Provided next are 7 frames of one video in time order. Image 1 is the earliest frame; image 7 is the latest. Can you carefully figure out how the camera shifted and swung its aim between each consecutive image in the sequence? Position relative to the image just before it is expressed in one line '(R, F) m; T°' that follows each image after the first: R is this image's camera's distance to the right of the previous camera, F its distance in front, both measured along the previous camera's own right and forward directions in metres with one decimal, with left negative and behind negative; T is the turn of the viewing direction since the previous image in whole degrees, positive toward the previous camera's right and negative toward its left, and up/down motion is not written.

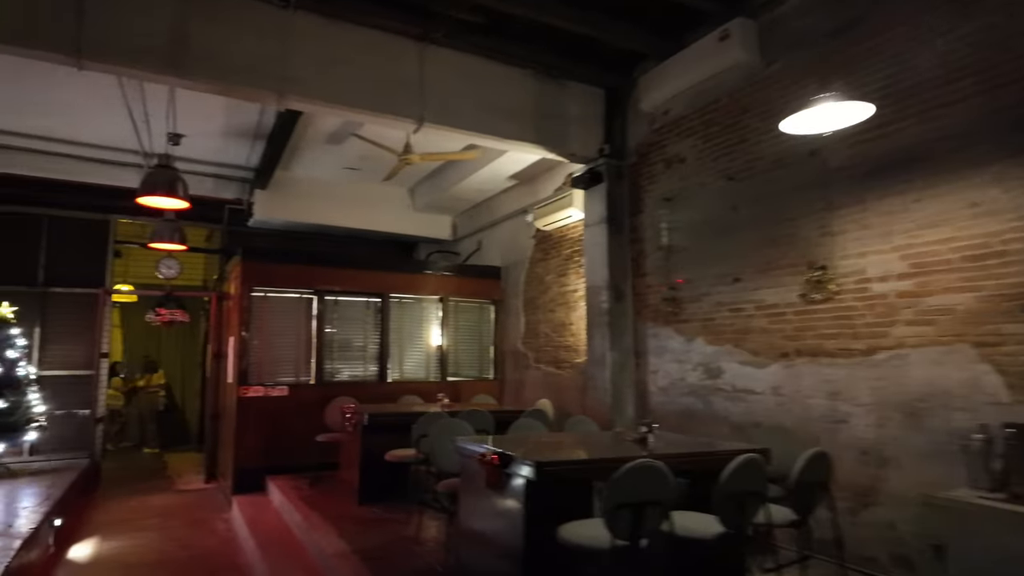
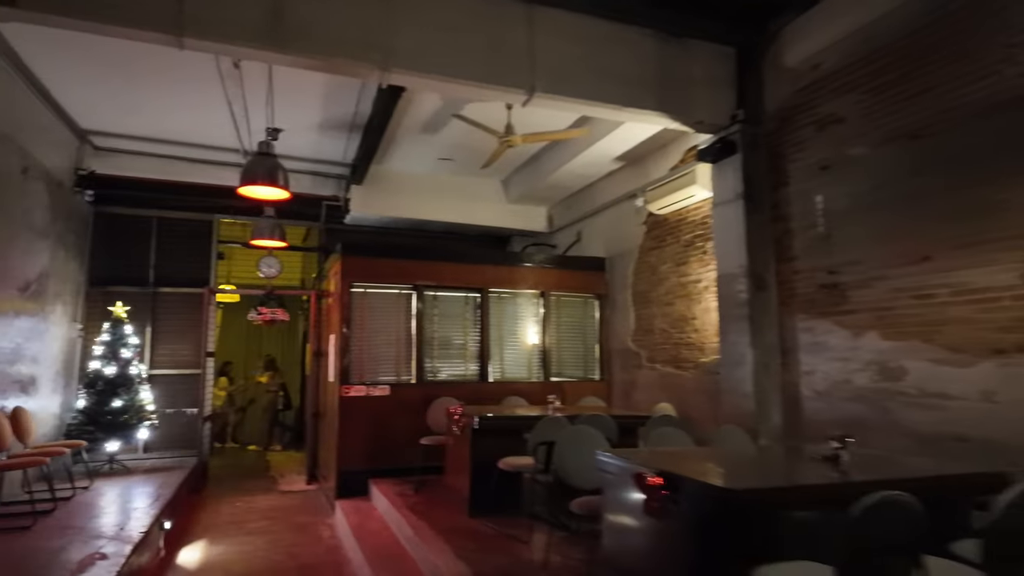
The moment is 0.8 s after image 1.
(-0.4, +0.5) m; -8°
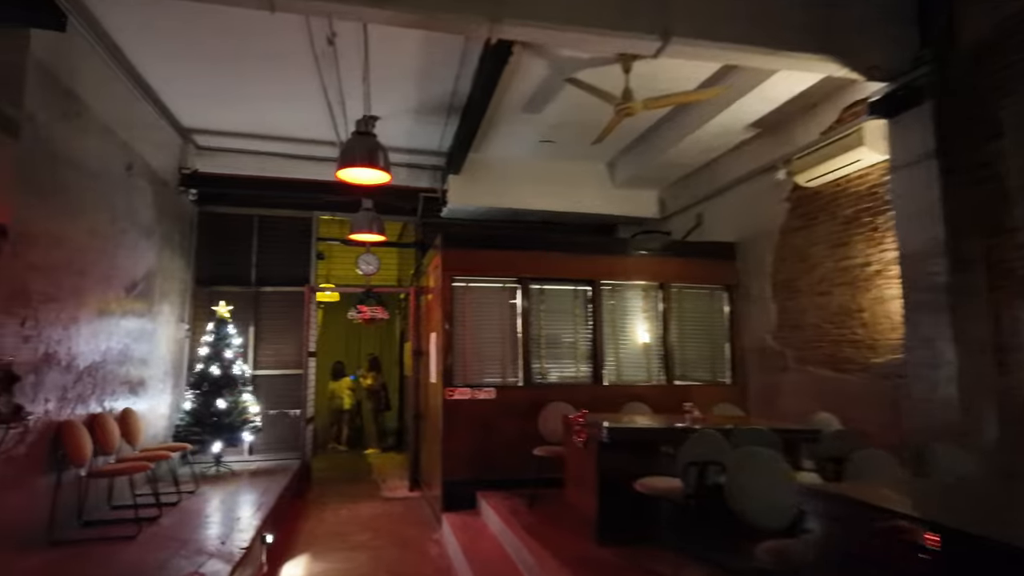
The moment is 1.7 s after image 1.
(-0.3, +0.7) m; -8°
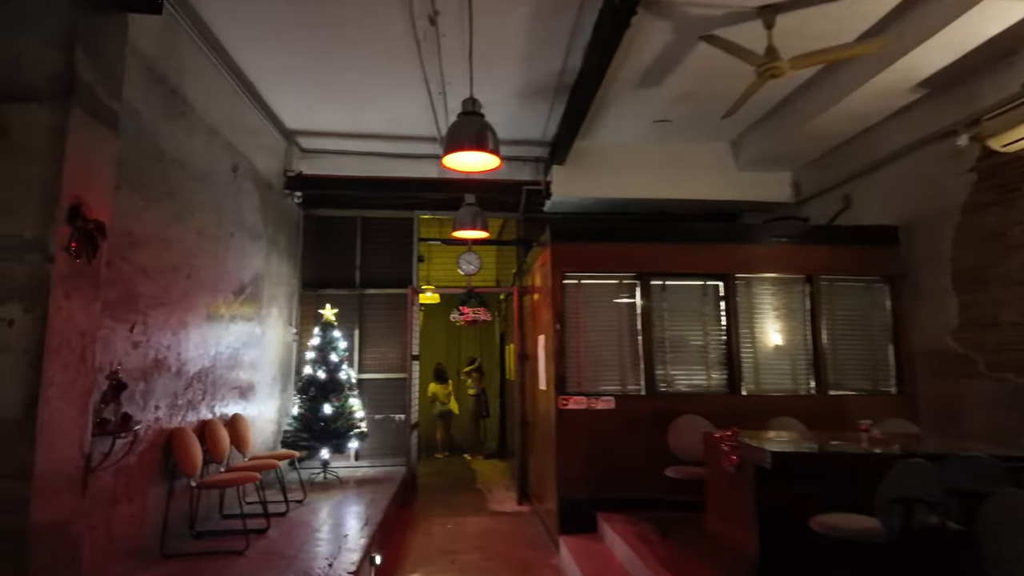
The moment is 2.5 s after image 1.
(-0.2, +0.5) m; -9°
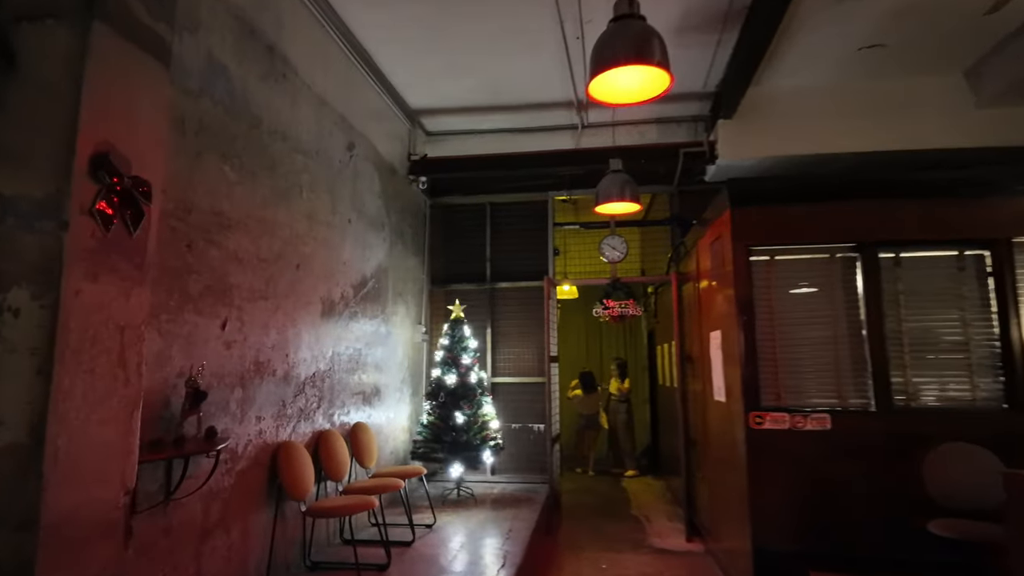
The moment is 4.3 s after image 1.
(-0.2, +1.0) m; -13°
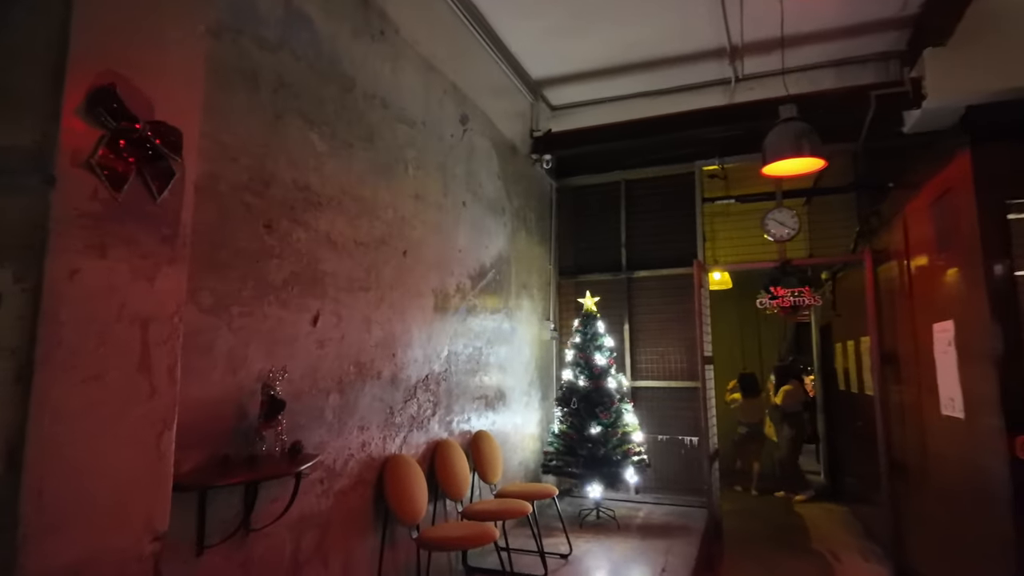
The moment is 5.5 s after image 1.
(-0.1, +0.7) m; -13°
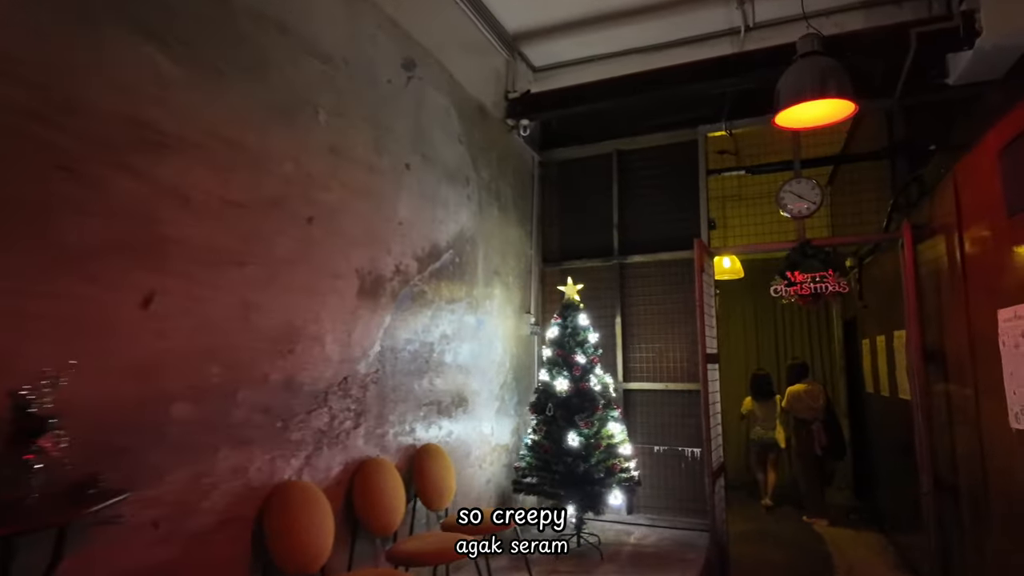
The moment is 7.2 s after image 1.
(+0.3, +0.7) m; -1°
